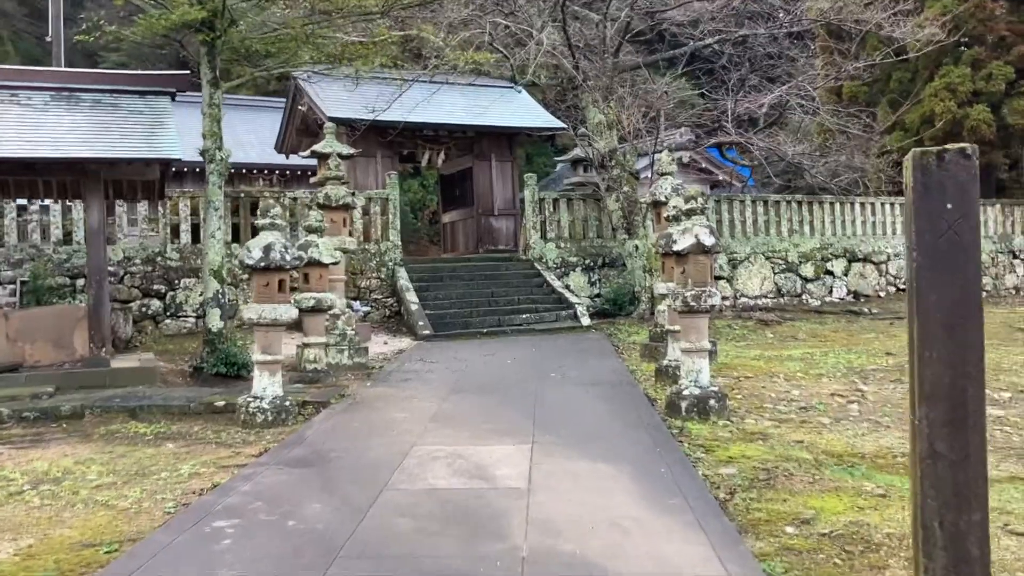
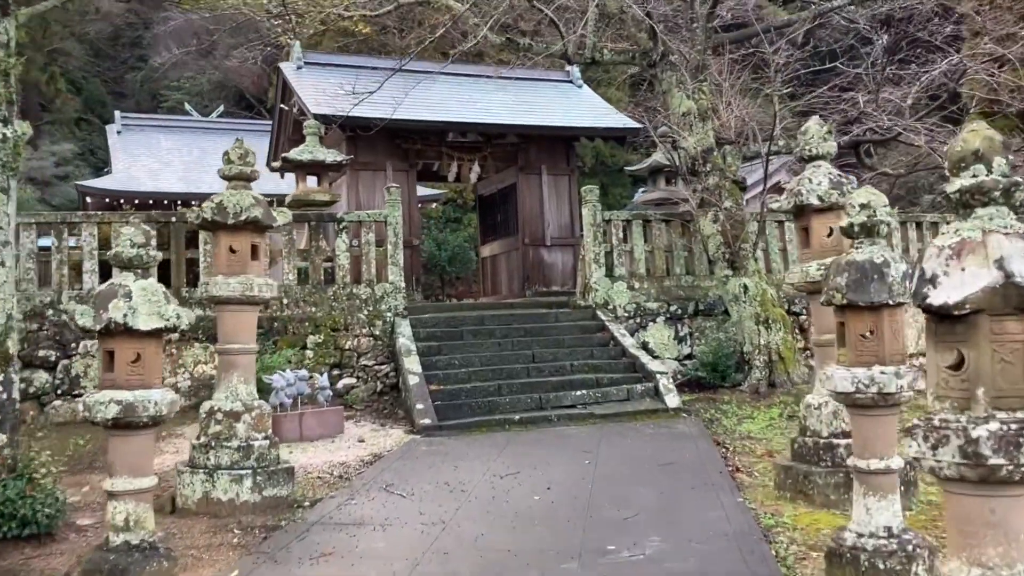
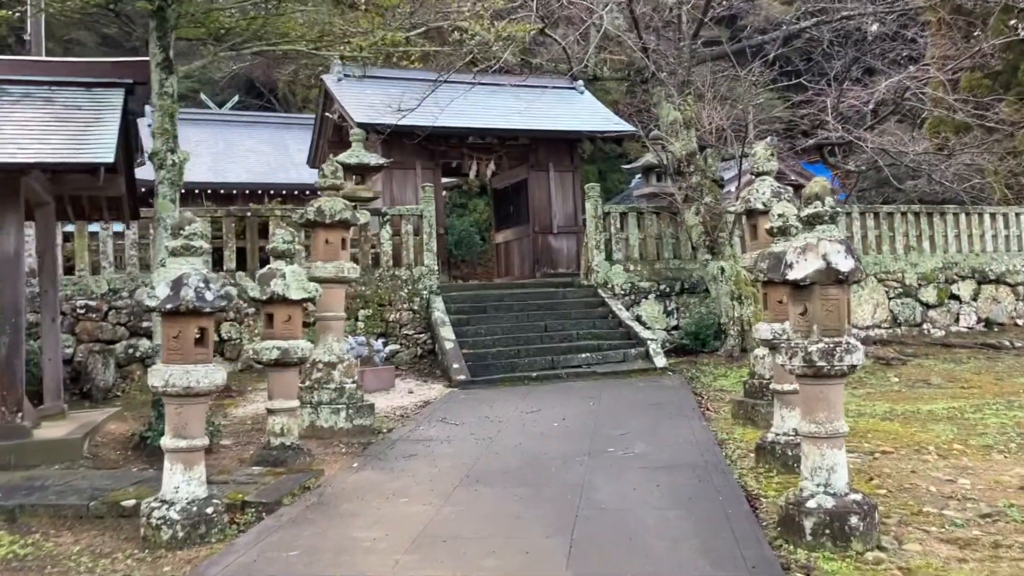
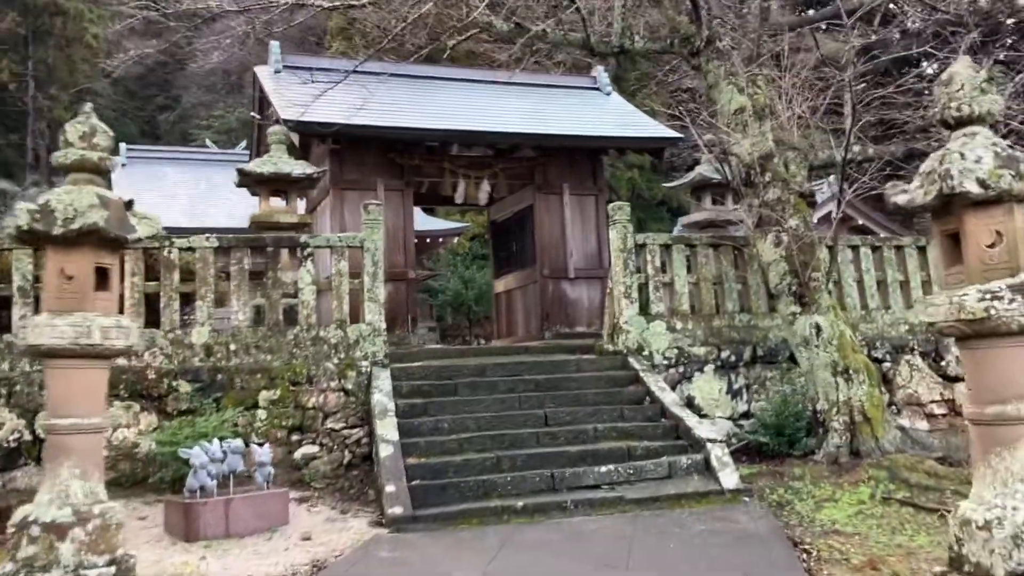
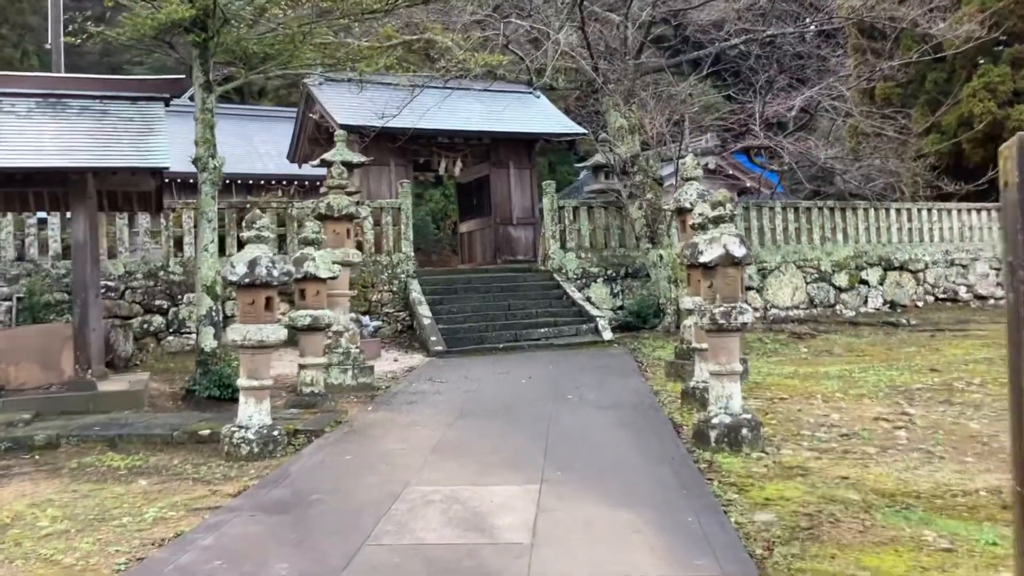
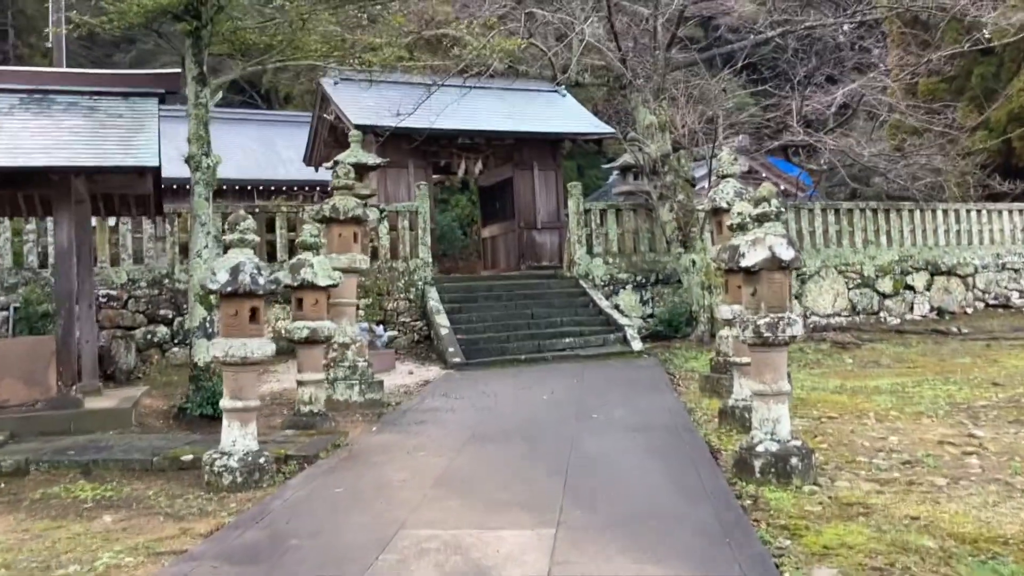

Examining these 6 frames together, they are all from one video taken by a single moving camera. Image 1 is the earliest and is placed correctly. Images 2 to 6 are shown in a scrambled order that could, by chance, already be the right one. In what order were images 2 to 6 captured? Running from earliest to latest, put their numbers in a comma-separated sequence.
5, 6, 3, 2, 4
